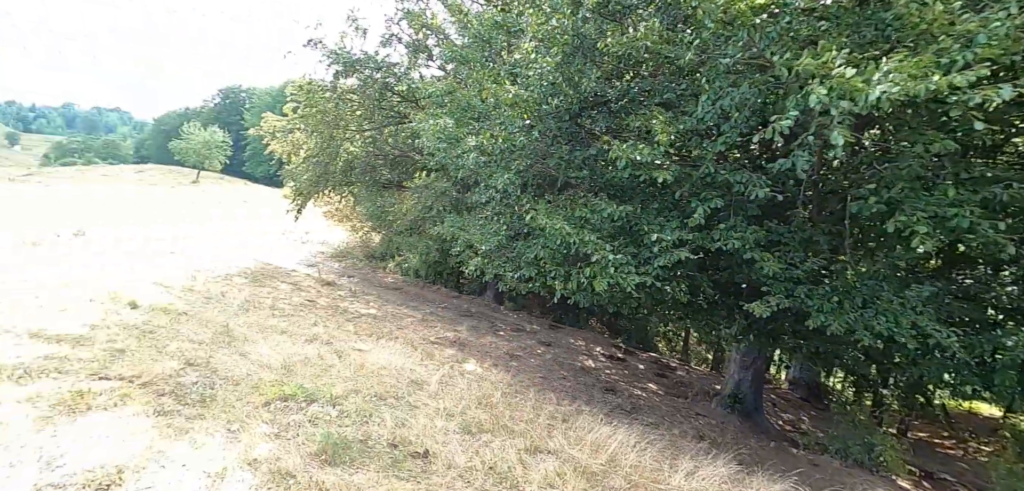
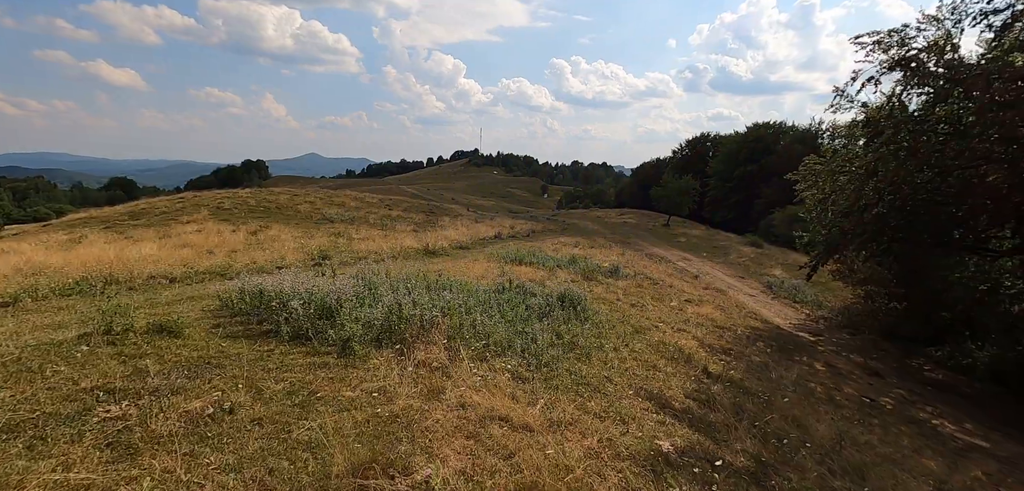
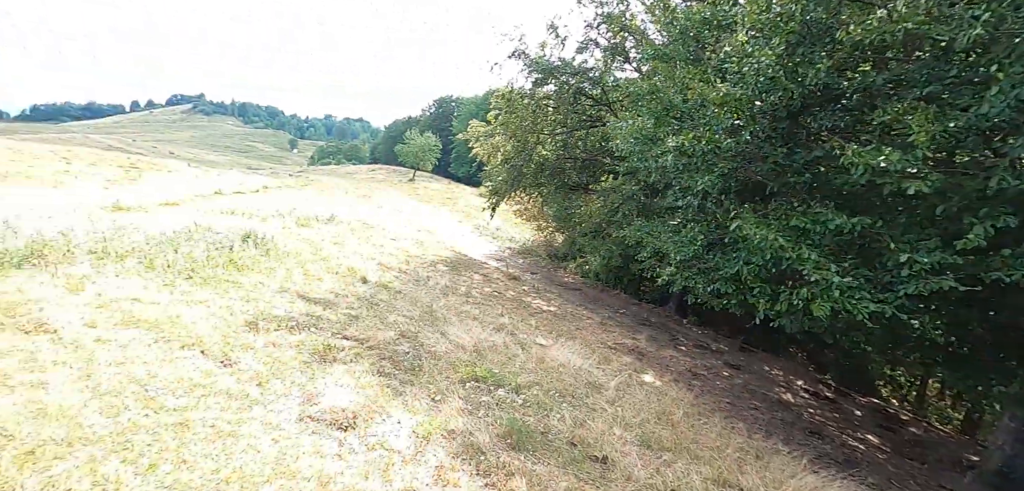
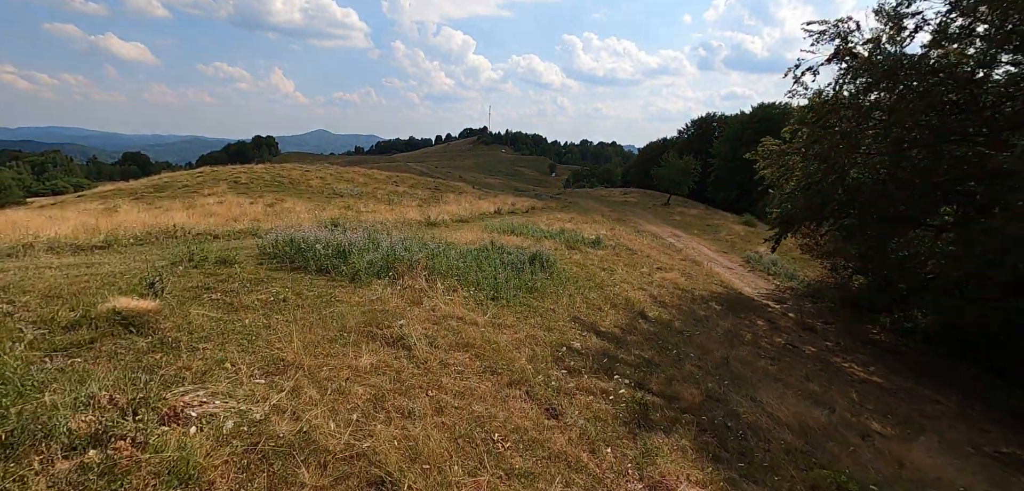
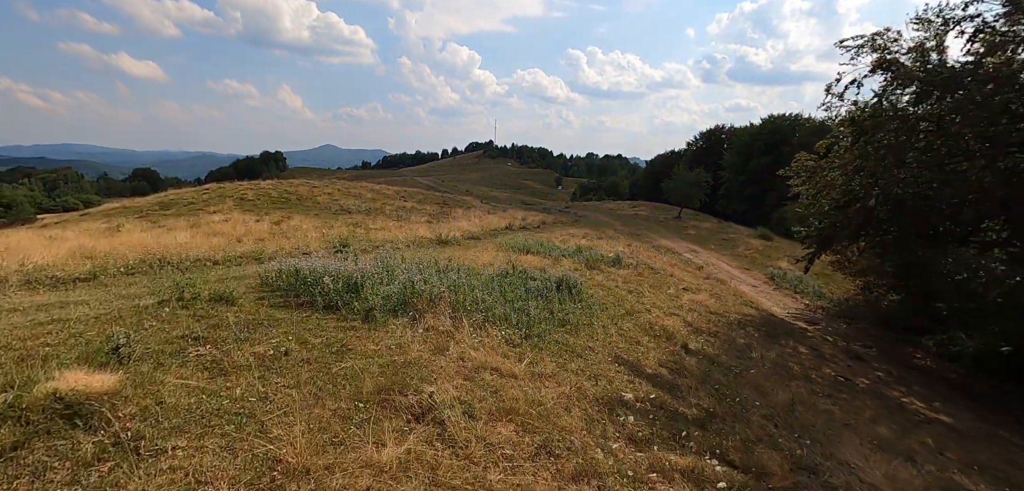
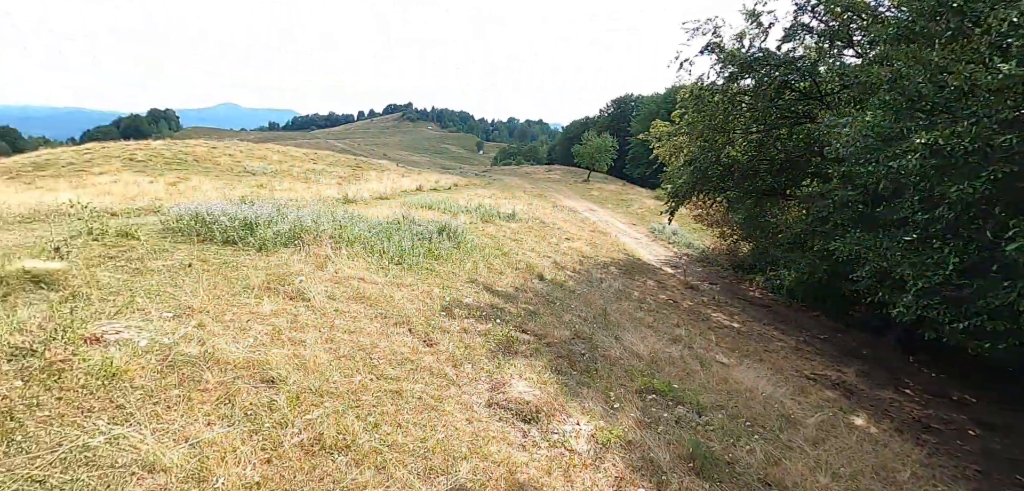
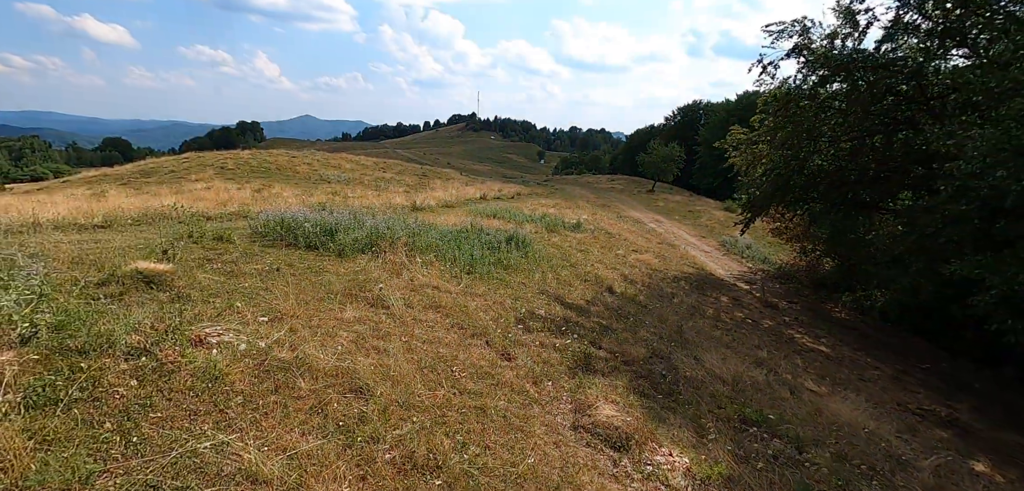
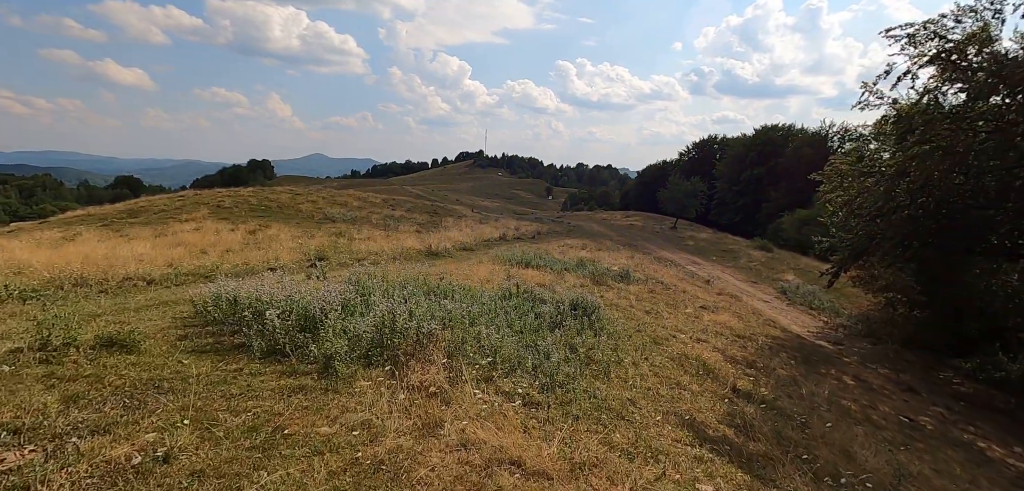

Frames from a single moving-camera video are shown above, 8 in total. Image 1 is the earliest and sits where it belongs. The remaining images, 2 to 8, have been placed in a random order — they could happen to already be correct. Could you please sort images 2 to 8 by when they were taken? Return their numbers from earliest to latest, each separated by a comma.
3, 6, 7, 4, 5, 2, 8
